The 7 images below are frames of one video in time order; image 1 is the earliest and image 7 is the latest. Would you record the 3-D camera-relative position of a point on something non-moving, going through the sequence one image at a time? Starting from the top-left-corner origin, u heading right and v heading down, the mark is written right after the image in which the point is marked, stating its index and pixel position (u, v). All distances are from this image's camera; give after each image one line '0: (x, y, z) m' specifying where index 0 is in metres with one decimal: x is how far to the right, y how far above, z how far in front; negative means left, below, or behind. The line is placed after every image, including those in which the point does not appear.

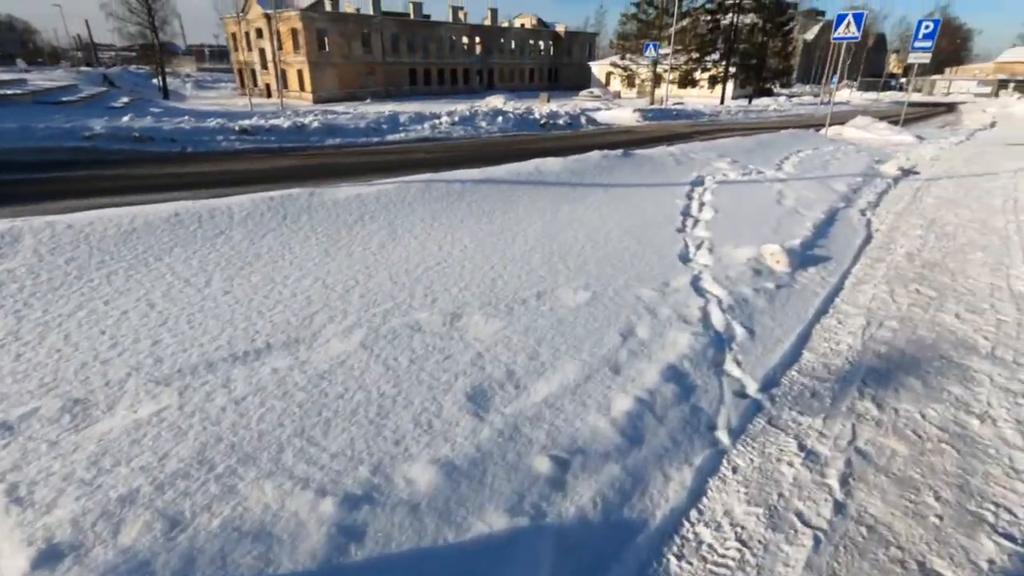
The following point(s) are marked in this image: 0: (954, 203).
0: (+7.8, +1.5, +9.5) m
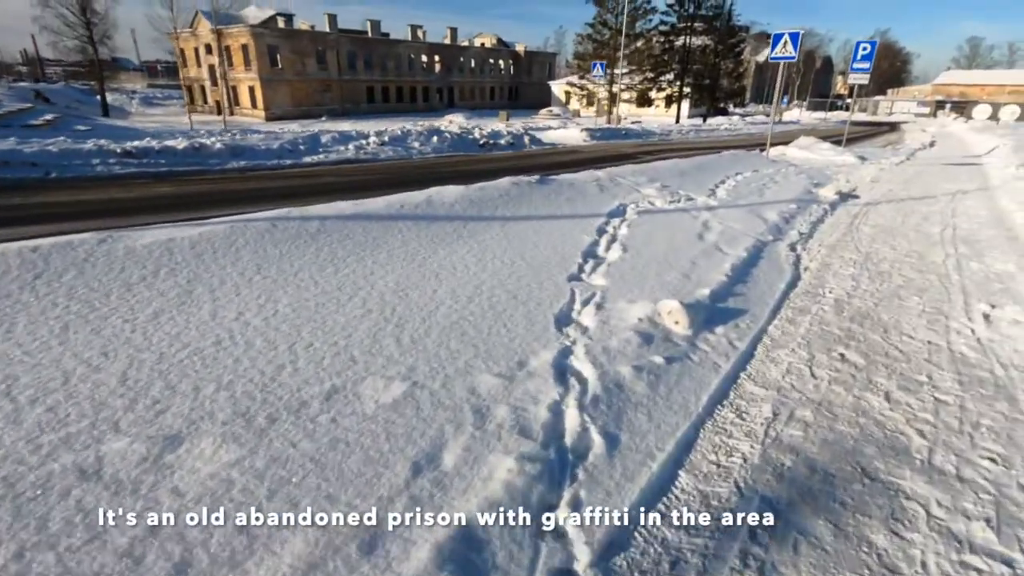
0: (+6.2, +0.9, +8.8) m
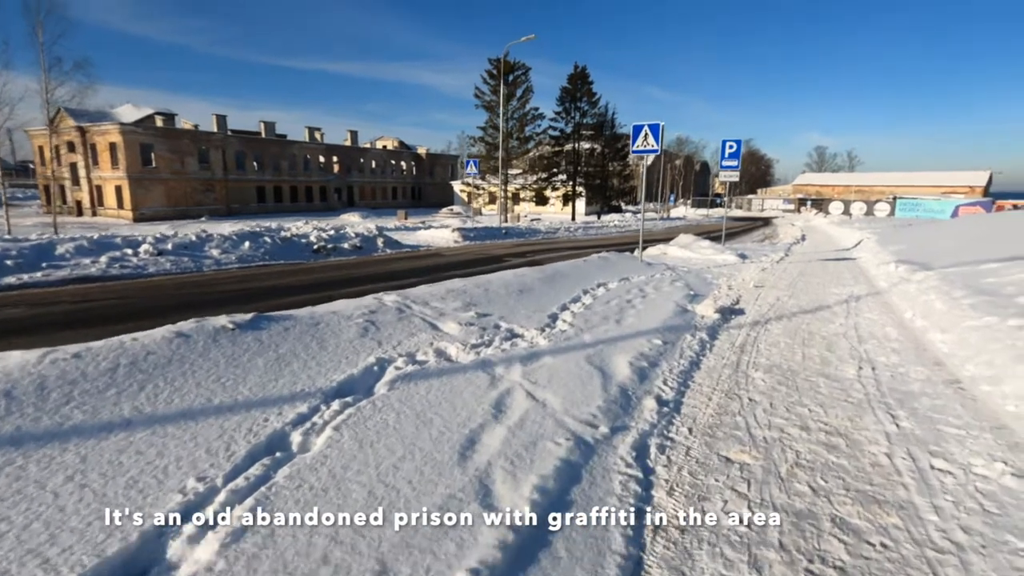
0: (+3.0, -1.0, +5.9) m
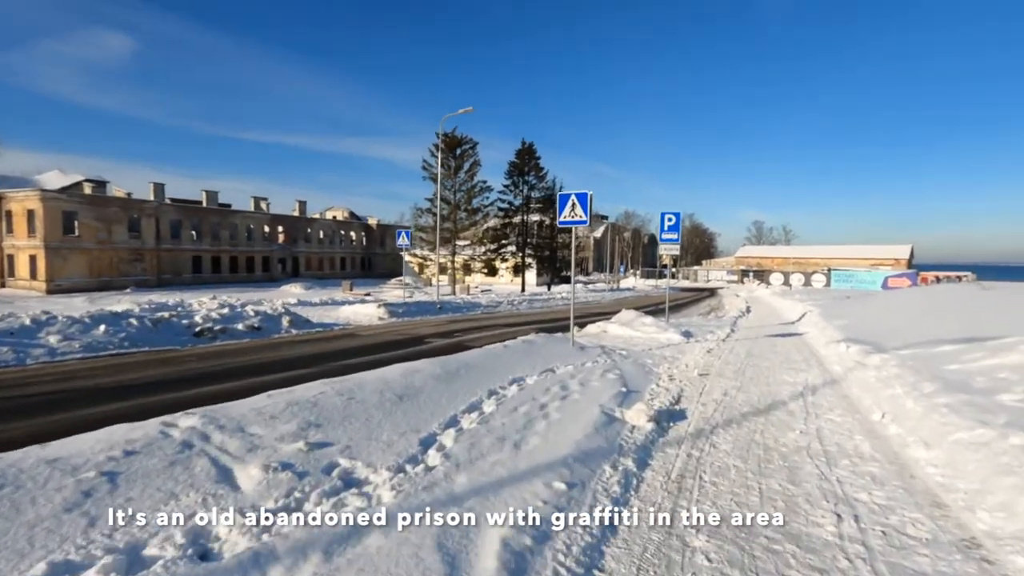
0: (+1.7, -2.0, +4.0) m
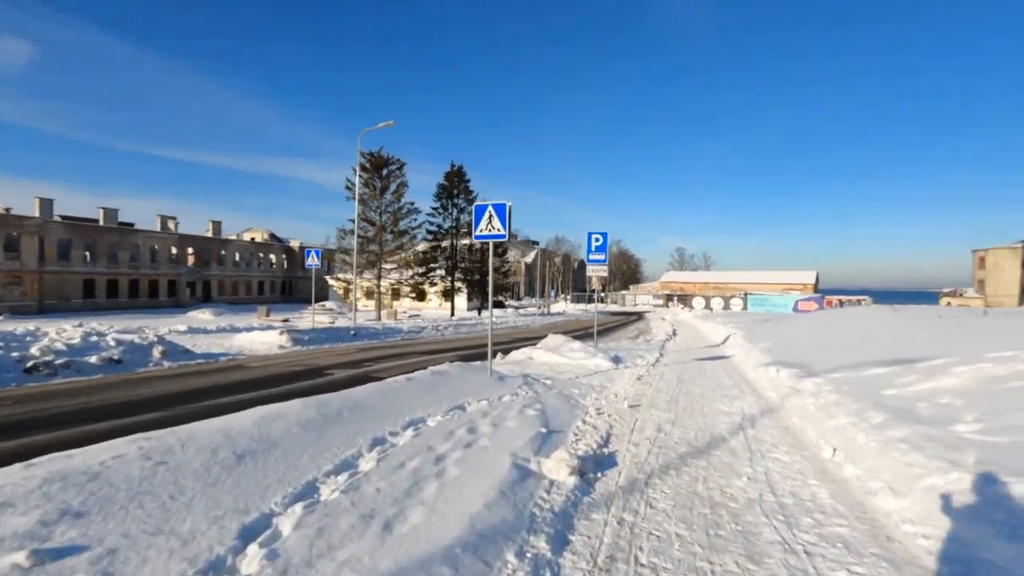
0: (+0.9, -2.1, +2.5) m
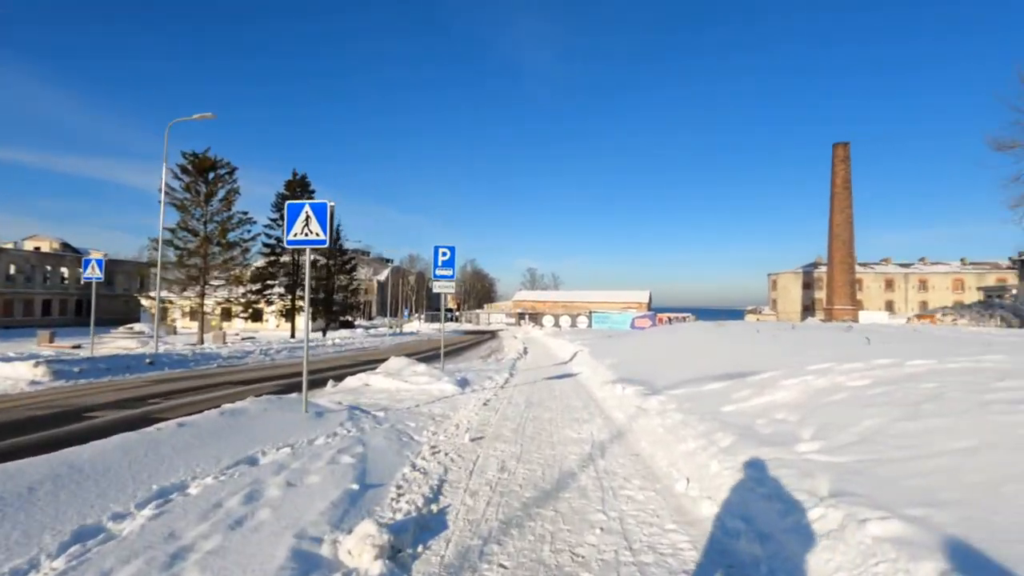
0: (+0.1, -2.0, +1.1) m
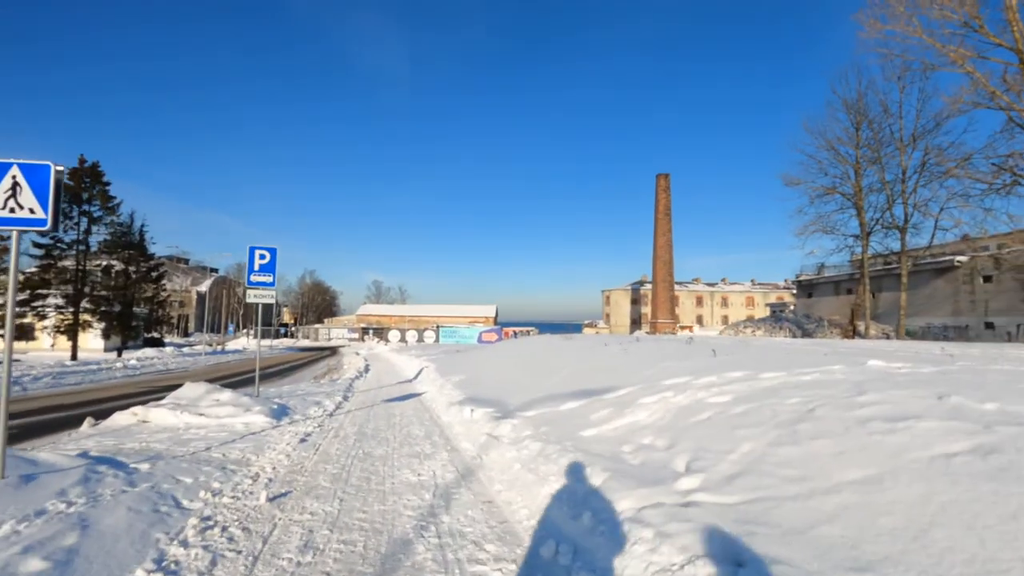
0: (-0.1, -1.9, -0.7) m
